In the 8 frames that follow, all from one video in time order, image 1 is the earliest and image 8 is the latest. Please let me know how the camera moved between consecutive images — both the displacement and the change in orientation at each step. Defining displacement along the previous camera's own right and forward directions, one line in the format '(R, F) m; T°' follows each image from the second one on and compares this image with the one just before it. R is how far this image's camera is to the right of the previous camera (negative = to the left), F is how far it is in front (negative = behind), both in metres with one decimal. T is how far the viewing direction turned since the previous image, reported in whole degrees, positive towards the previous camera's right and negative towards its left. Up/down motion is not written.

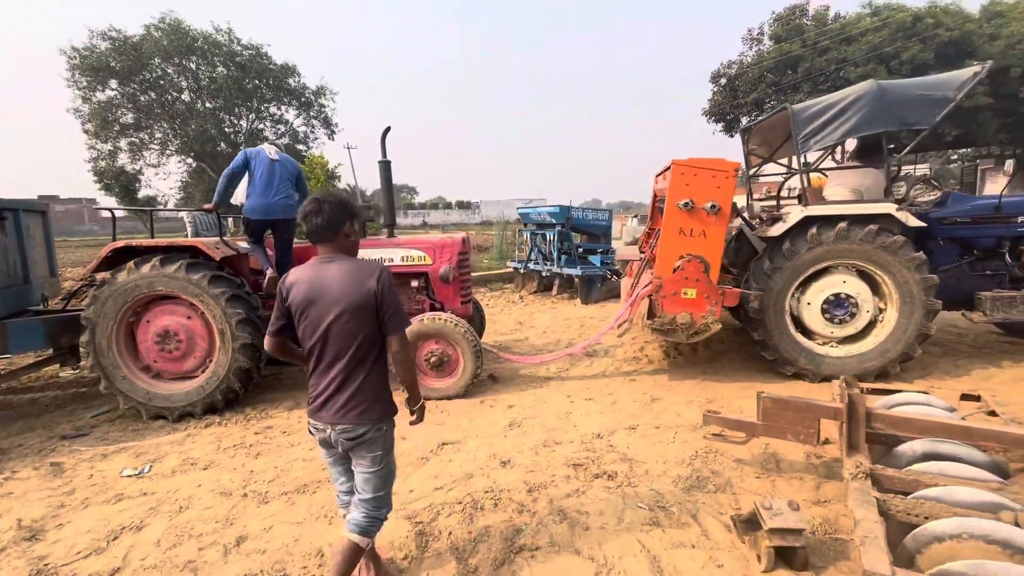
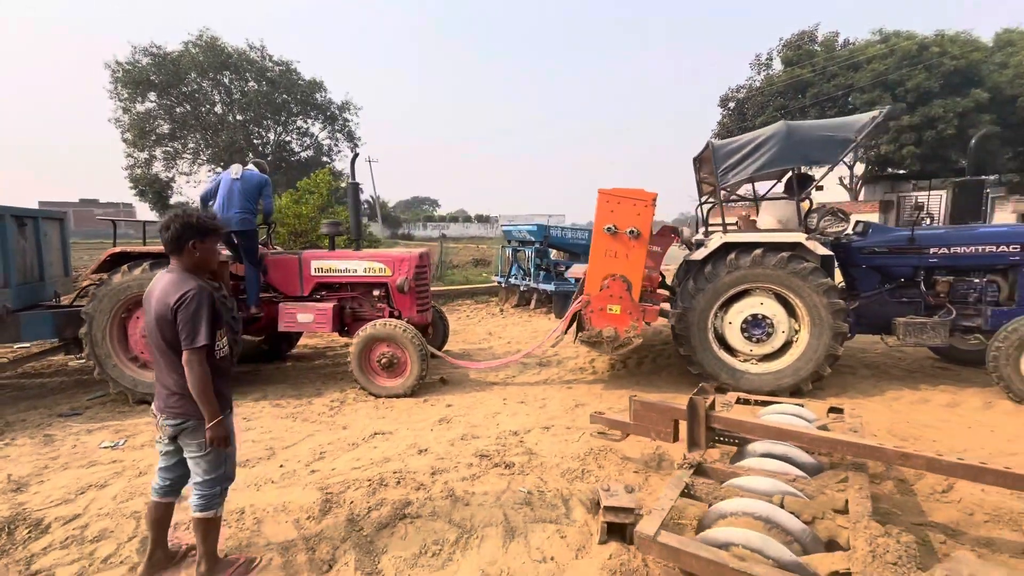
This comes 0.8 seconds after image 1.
(+0.7, -0.4) m; -2°
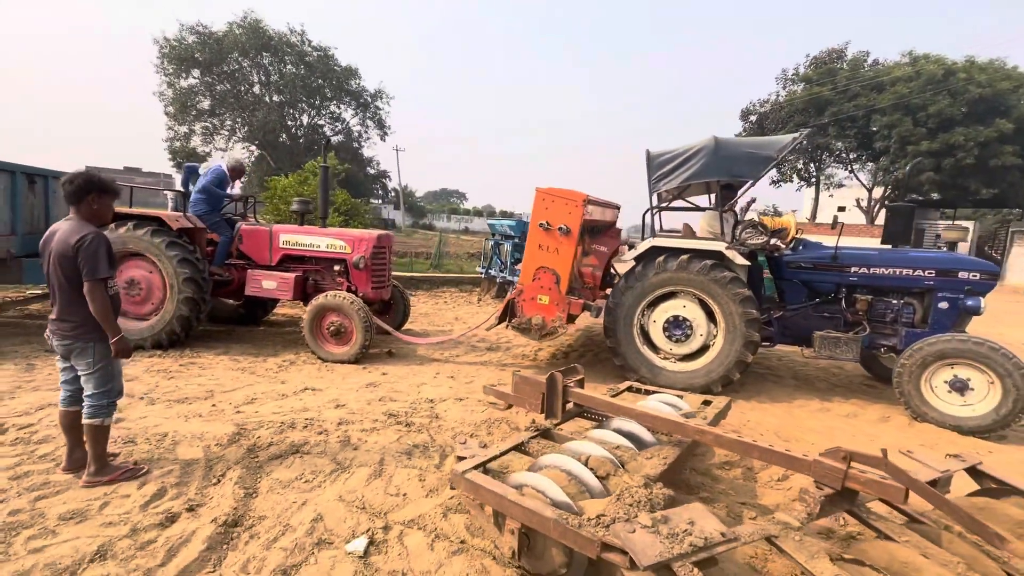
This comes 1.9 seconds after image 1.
(+0.8, -0.4) m; -3°
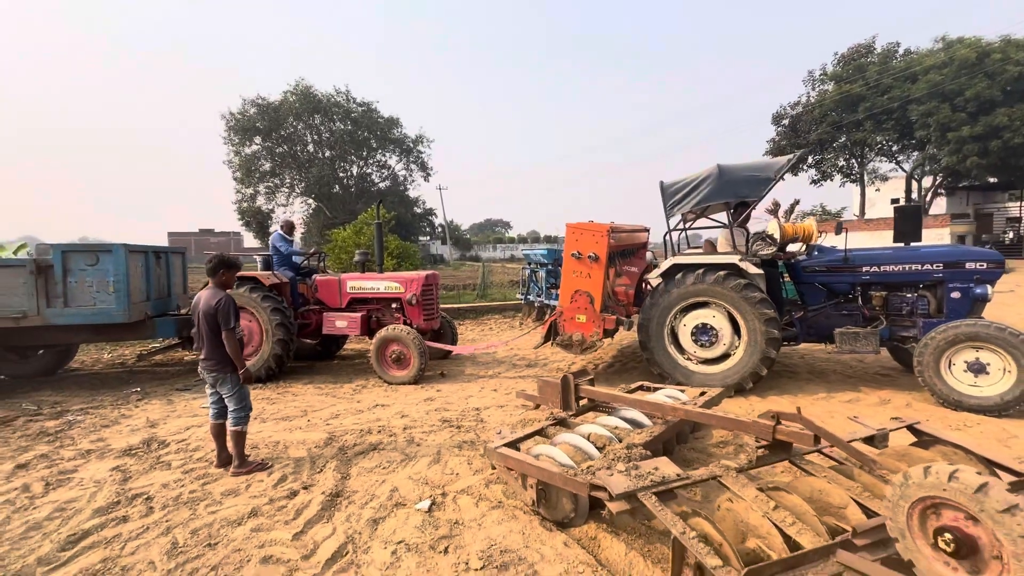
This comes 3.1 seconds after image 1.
(+0.3, -0.9) m; -6°
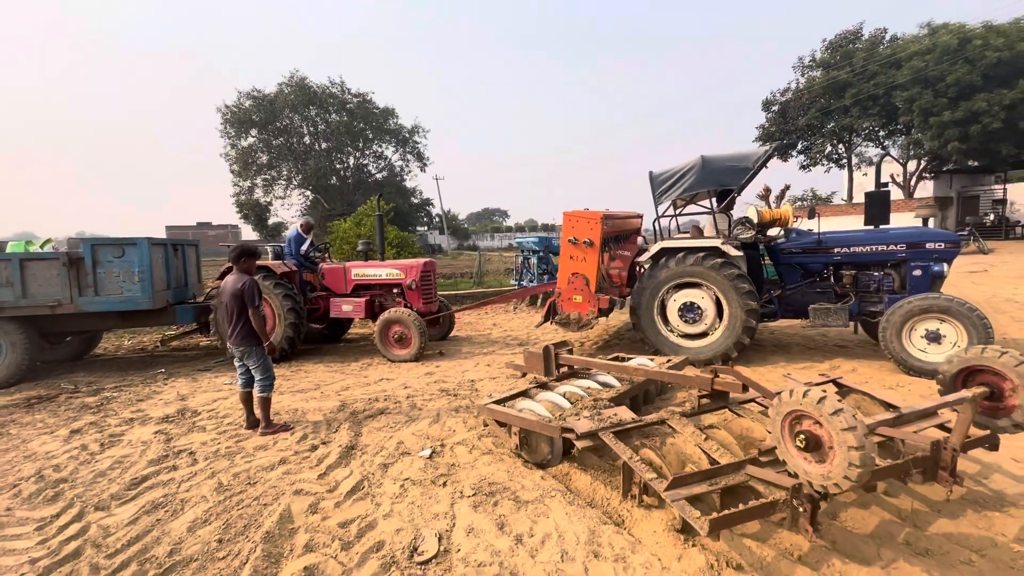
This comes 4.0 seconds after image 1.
(+0.1, -0.6) m; 0°
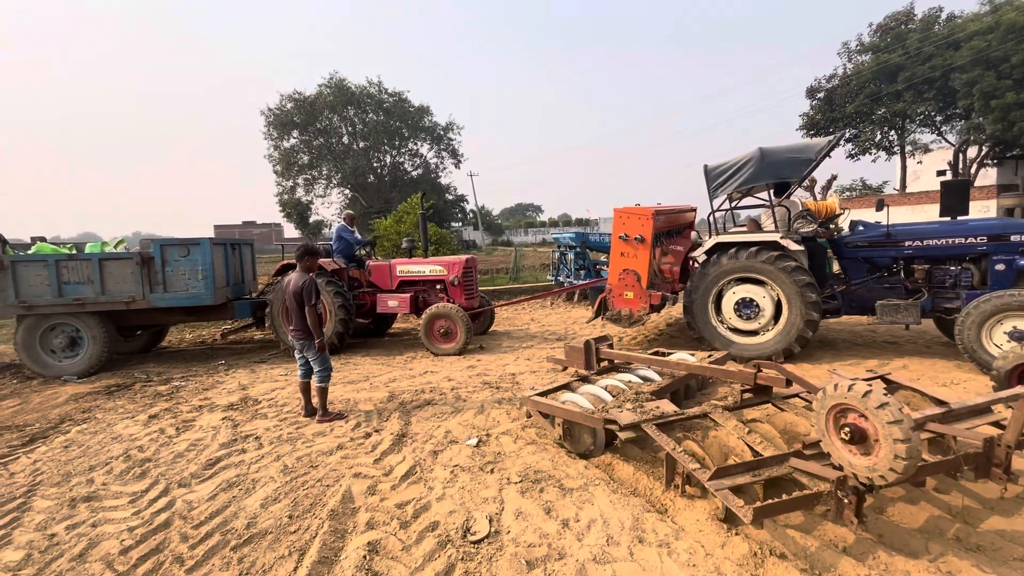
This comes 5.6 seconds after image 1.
(-0.1, -0.1) m; -4°
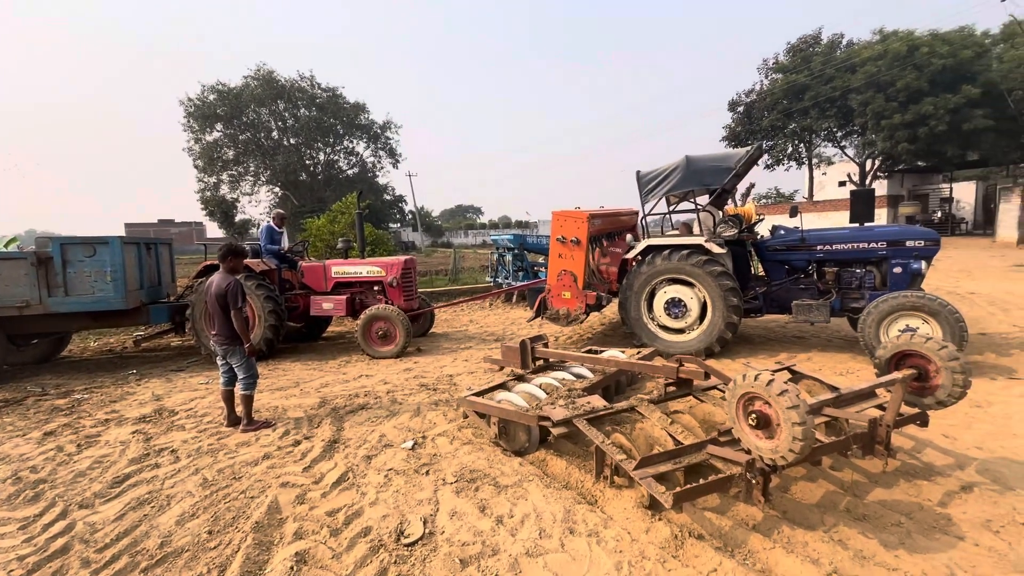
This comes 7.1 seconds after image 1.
(0.0, 0.0) m; +7°
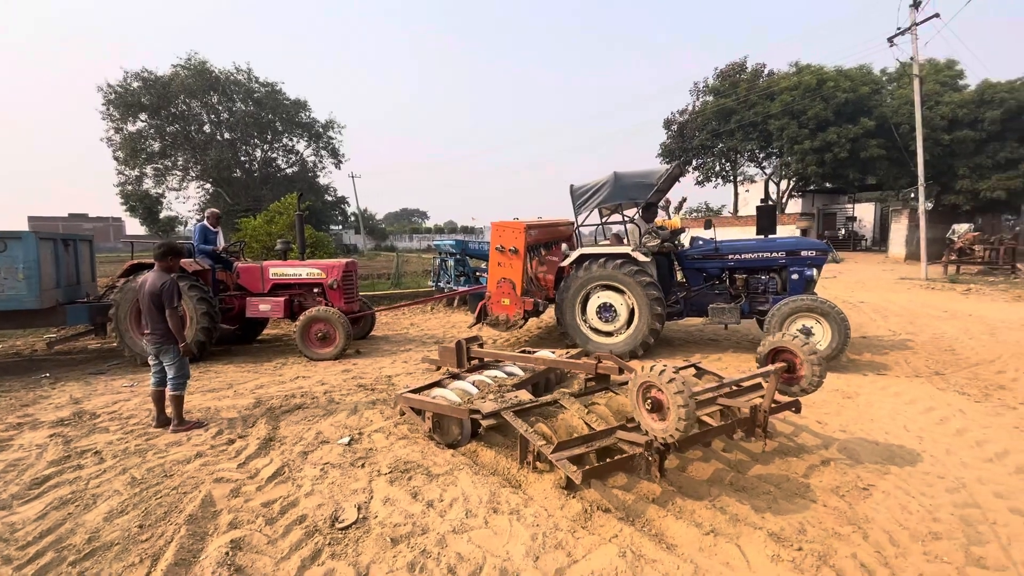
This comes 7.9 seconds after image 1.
(+0.1, -0.3) m; +6°
